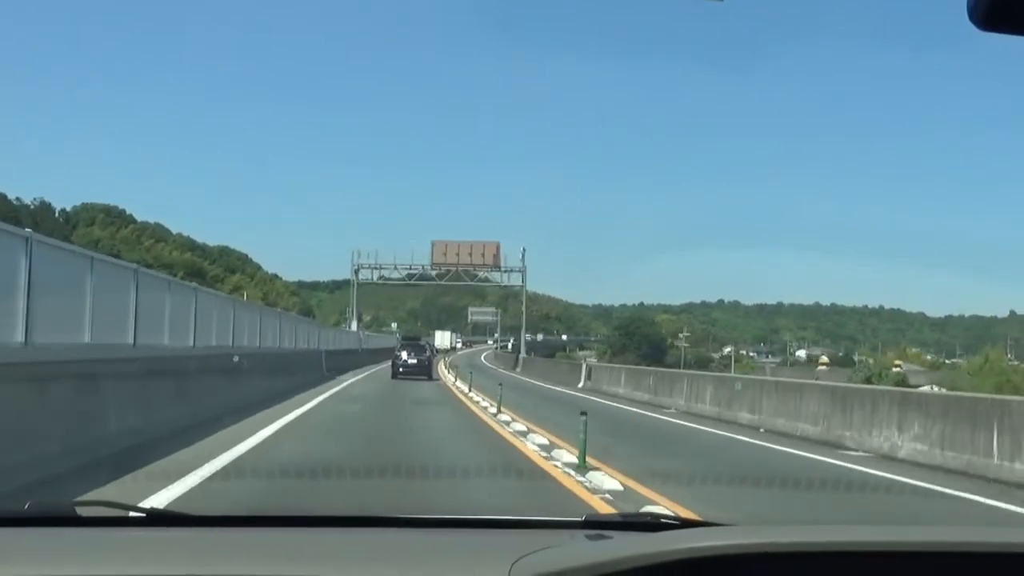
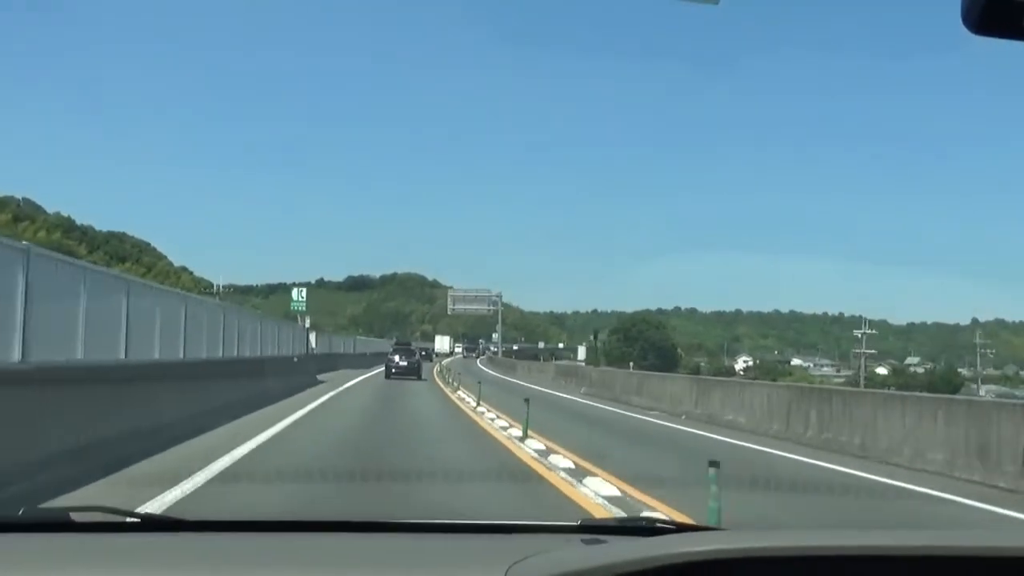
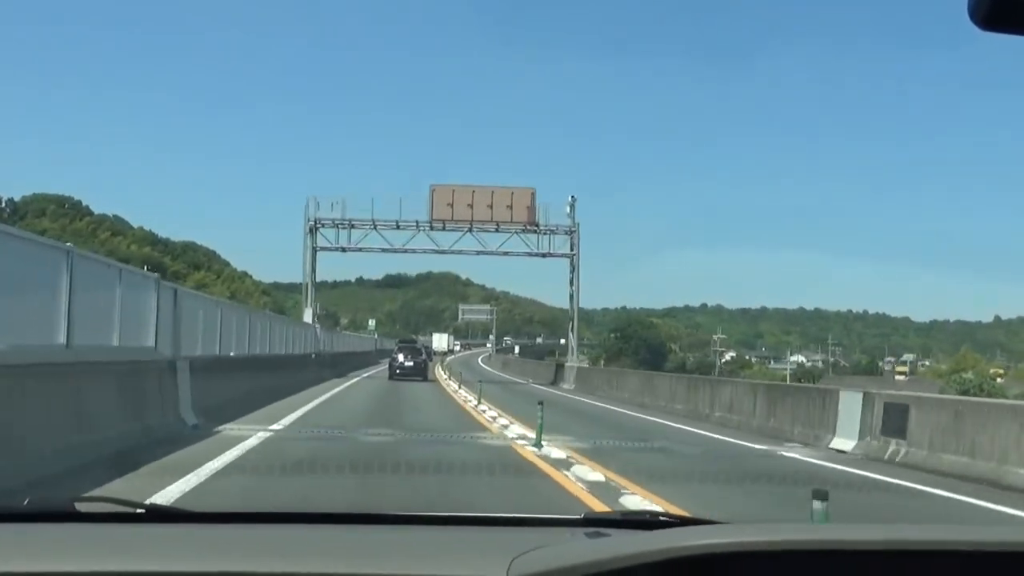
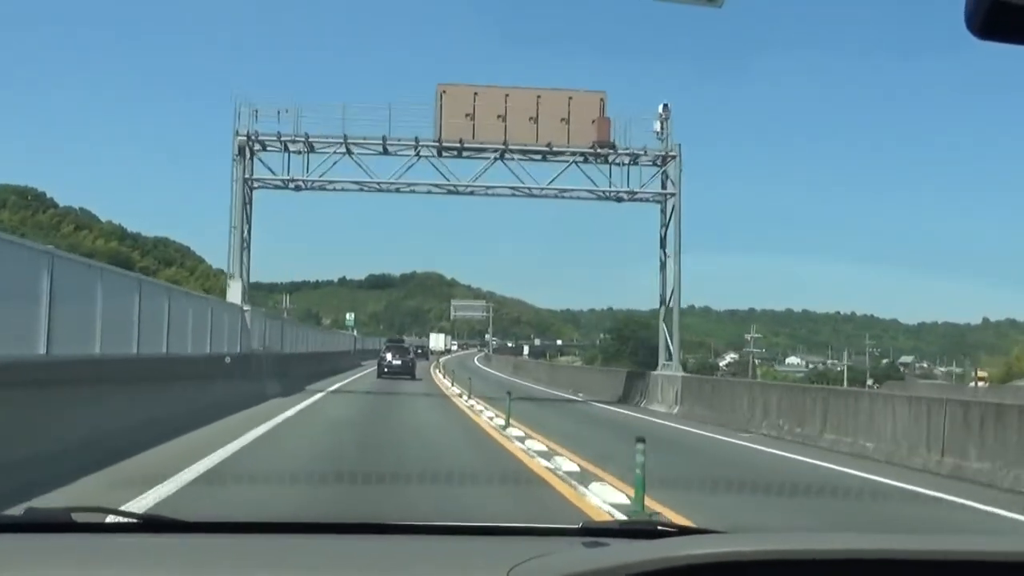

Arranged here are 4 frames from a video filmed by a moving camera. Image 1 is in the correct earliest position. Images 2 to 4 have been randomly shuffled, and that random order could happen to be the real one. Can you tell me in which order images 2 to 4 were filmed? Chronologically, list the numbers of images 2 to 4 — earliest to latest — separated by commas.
3, 4, 2
